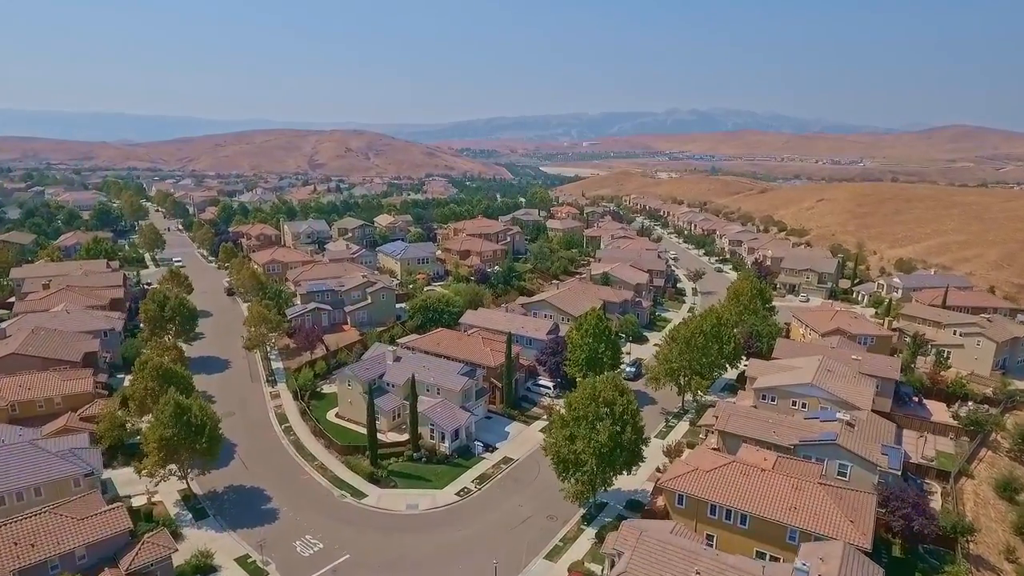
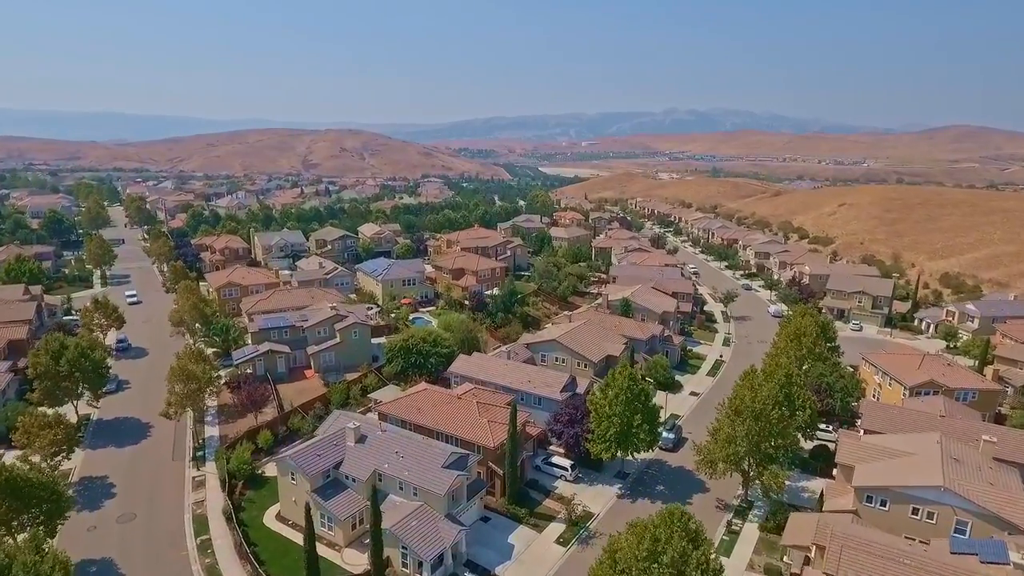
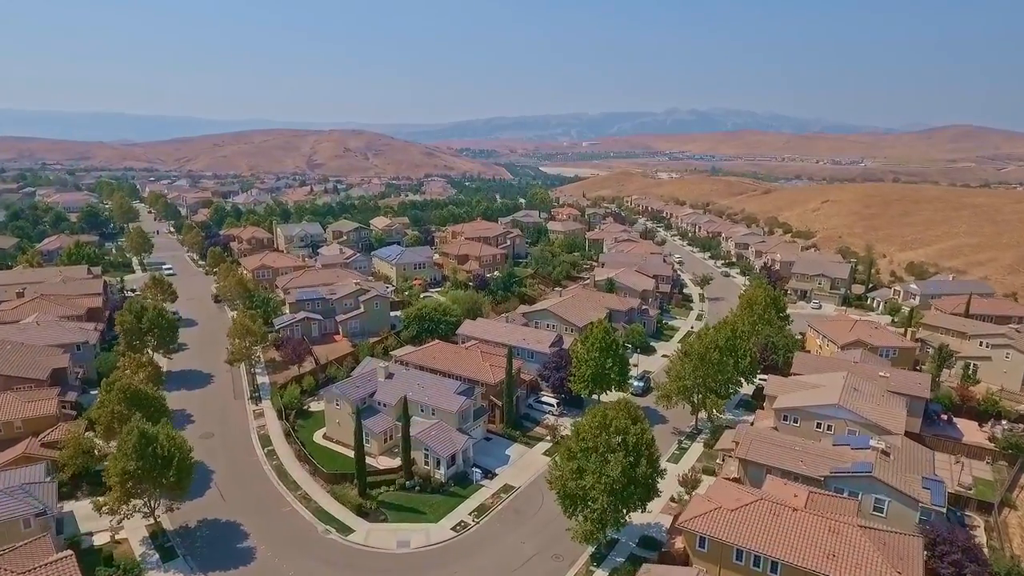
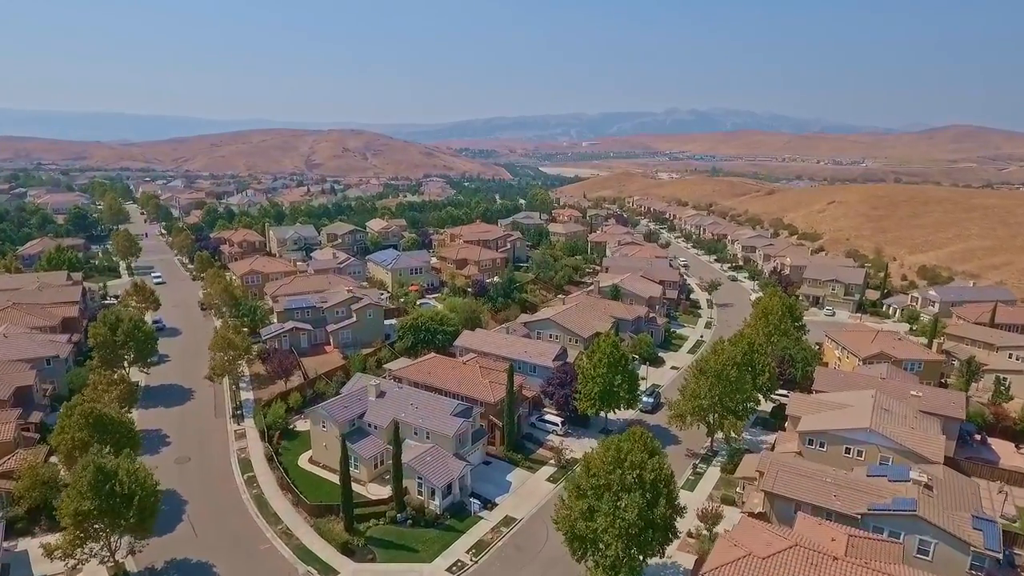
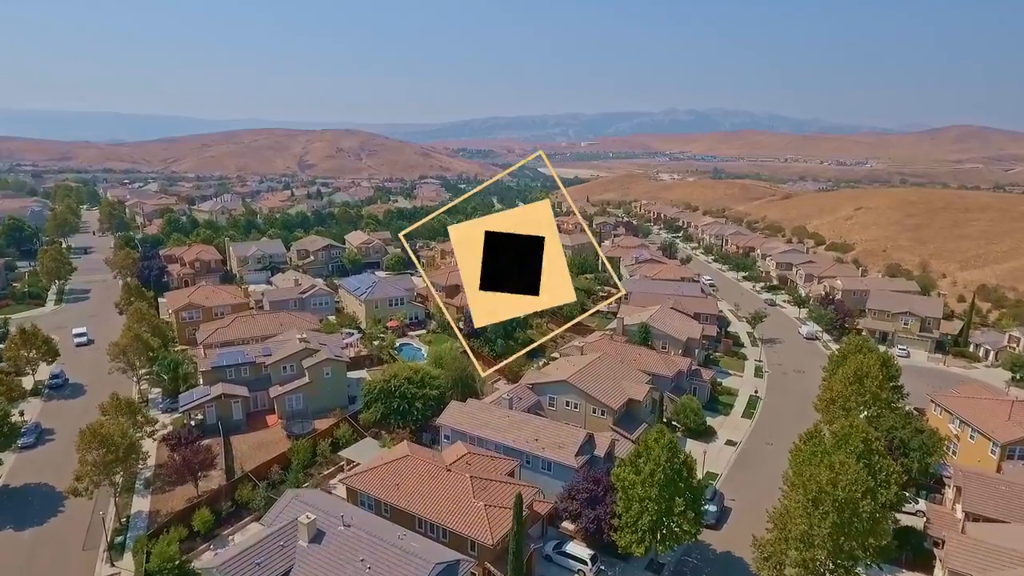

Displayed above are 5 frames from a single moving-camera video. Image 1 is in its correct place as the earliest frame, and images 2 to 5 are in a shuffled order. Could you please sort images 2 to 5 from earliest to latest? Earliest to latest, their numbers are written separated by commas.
3, 4, 2, 5
